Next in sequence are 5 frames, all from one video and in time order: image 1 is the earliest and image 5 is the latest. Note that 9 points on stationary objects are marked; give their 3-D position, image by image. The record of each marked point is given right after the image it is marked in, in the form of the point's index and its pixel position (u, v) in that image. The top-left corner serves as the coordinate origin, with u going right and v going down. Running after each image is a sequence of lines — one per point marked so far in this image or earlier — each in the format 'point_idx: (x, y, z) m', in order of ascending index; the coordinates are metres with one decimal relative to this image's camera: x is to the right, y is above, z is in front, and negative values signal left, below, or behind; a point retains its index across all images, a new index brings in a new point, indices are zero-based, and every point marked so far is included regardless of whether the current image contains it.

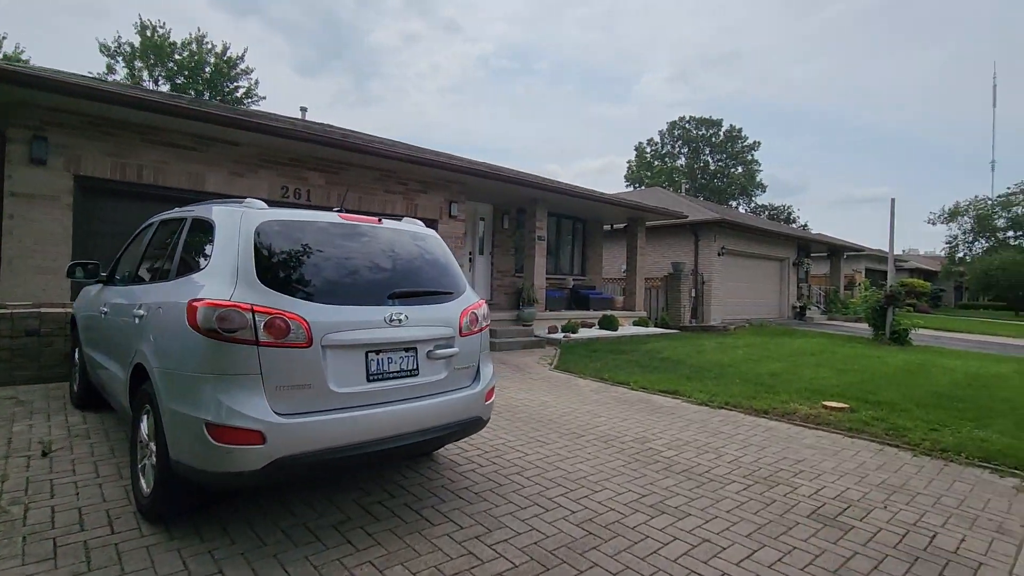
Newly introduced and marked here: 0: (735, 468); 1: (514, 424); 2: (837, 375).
0: (+1.6, -1.3, +3.9) m
1: (0.0, -1.2, +4.9) m
2: (+4.5, -1.2, +7.5) m
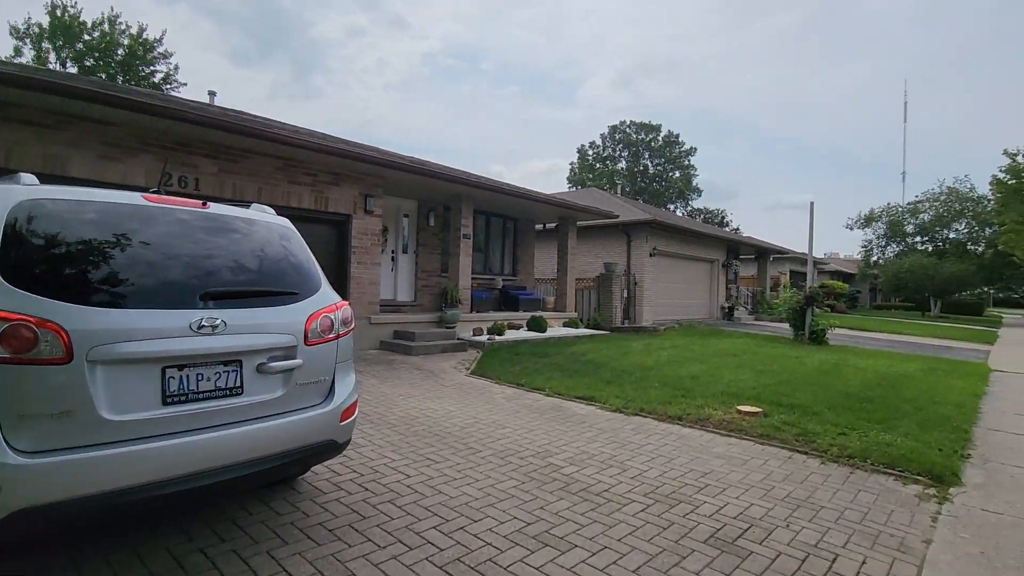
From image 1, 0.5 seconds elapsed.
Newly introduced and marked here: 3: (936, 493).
0: (+0.8, -1.3, +3.6) m
1: (-0.9, -1.2, +4.4) m
2: (+3.3, -1.2, +7.4) m
3: (+3.0, -1.4, +3.7) m
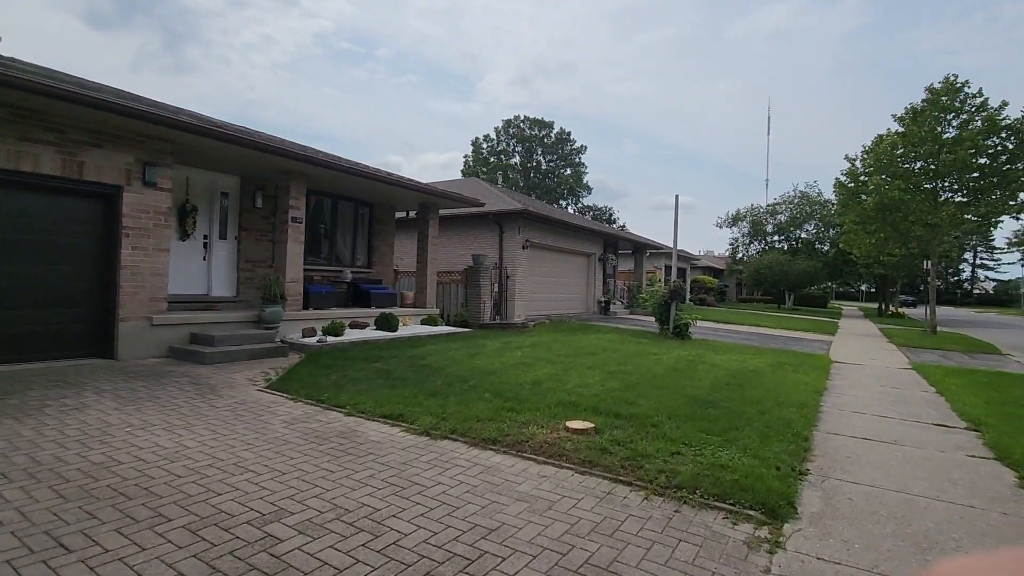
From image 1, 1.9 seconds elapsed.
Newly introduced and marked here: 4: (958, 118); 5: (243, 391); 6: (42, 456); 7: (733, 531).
0: (-0.6, -1.3, +2.5) m
1: (-2.4, -1.2, +2.9) m
2: (+1.1, -1.1, +6.7) m
3: (+1.4, -1.4, +3.0) m
4: (+14.2, +5.4, +17.0) m
5: (-2.9, -1.1, +5.7) m
6: (-3.2, -1.1, +3.6) m
7: (+1.3, -1.4, +3.0) m
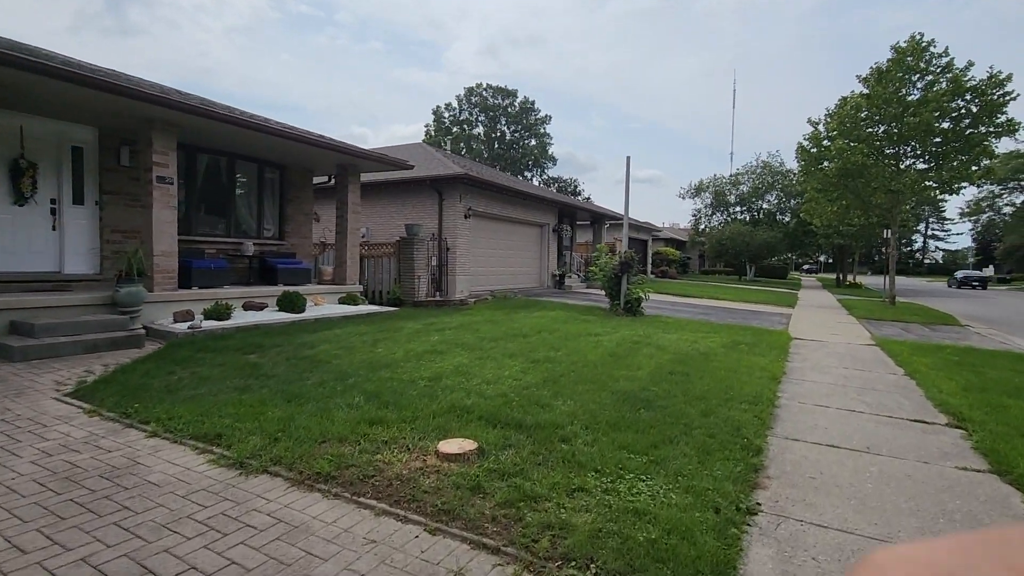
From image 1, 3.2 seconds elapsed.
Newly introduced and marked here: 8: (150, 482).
0: (-1.4, -1.2, +1.2) m
1: (-3.3, -1.1, +1.6) m
2: (+0.1, -0.9, +5.5) m
3: (+0.6, -1.3, +1.8) m
4: (+12.5, +6.3, +16.3) m
5: (-3.9, -0.9, +4.3) m
6: (-4.0, -1.0, +2.2) m
7: (+0.4, -1.3, +1.9) m
8: (-2.0, -1.1, +3.0) m
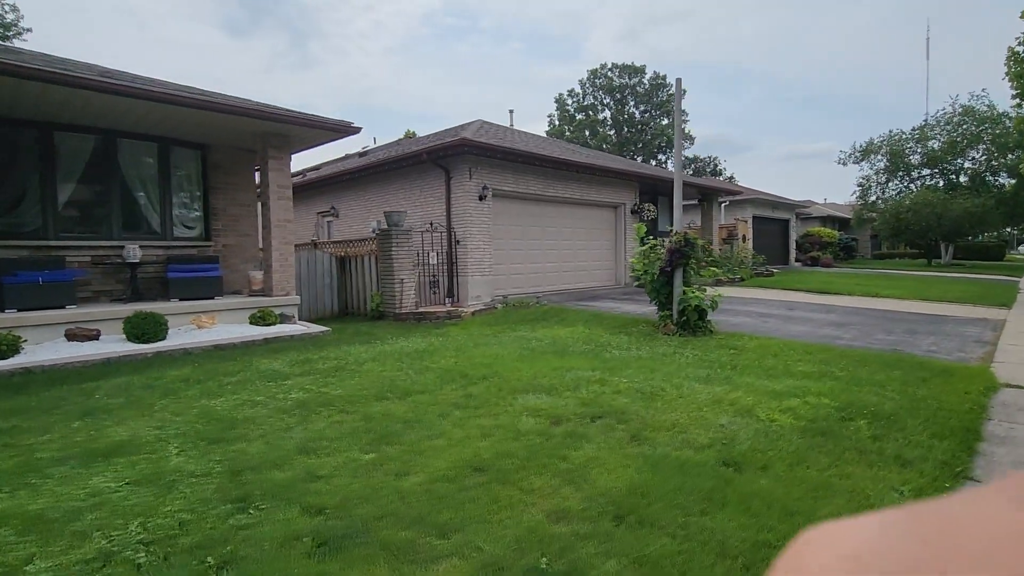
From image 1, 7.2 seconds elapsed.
0: (-4.2, -1.5, -1.7) m
1: (-5.9, -1.4, -0.8) m
2: (-1.6, -1.0, +2.1) m
3: (-2.1, -1.5, -1.6) m
4: (+13.1, +6.6, +9.0) m
5: (-5.7, -1.2, +2.0) m
6: (-6.4, -1.4, 0.0) m
7: (-2.2, -1.5, -1.5) m
8: (-4.3, -1.3, +0.2) m
